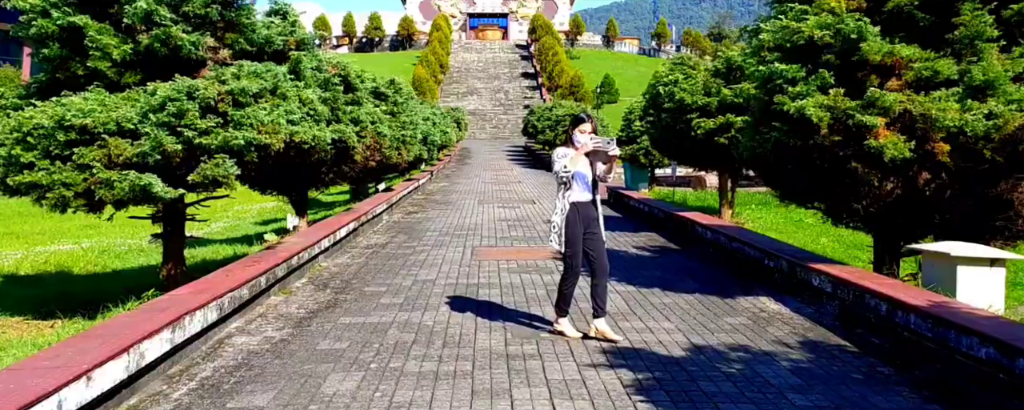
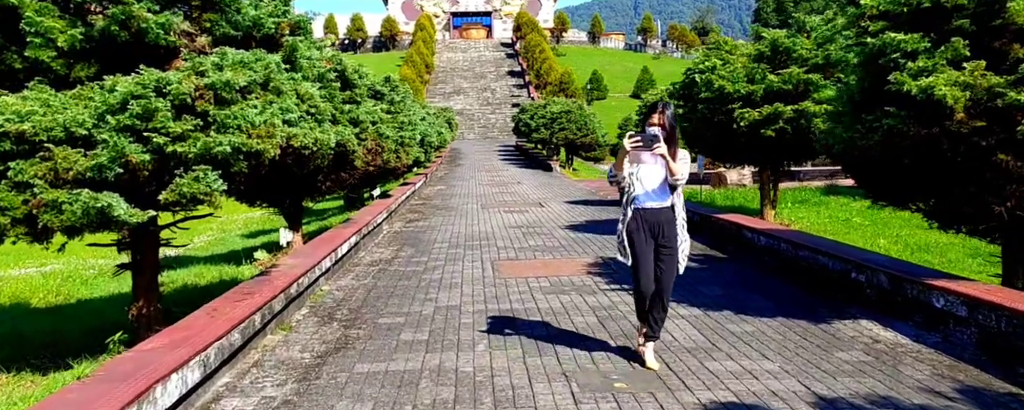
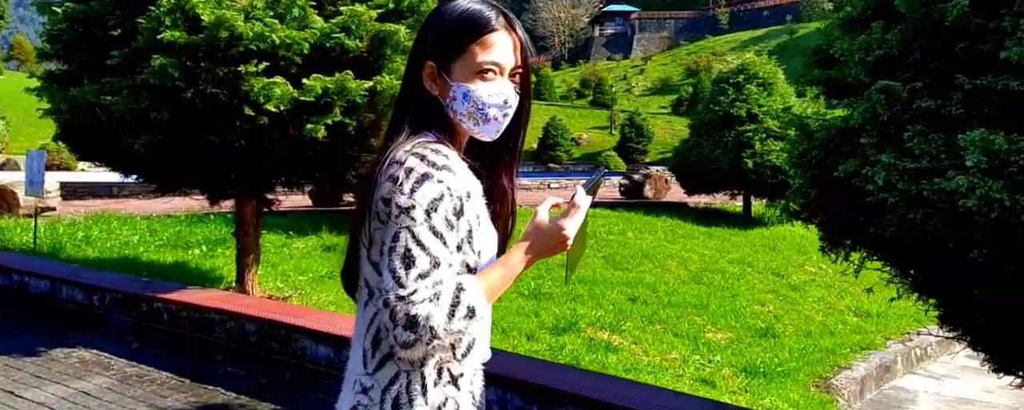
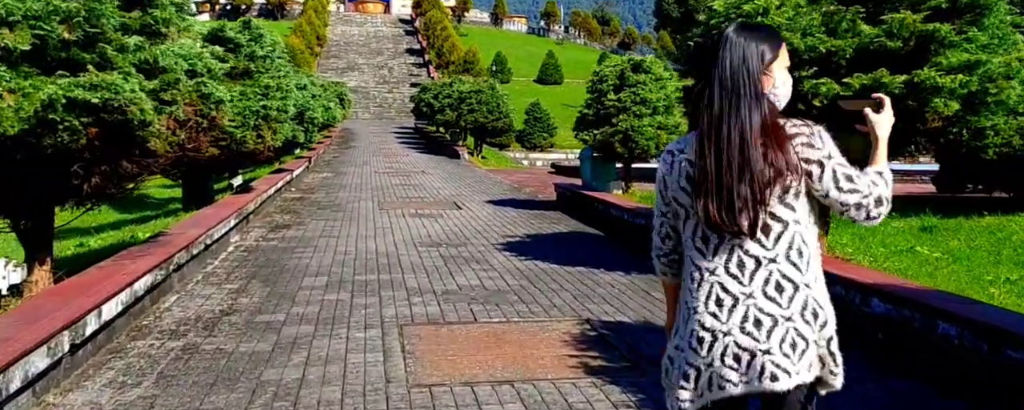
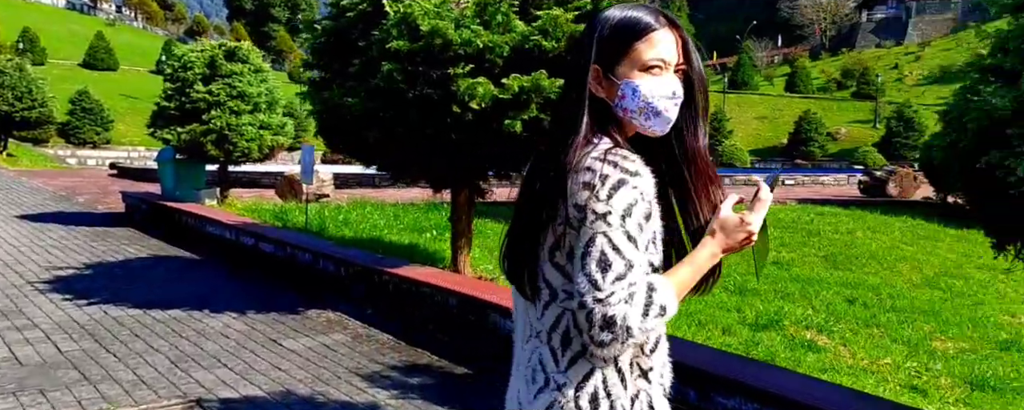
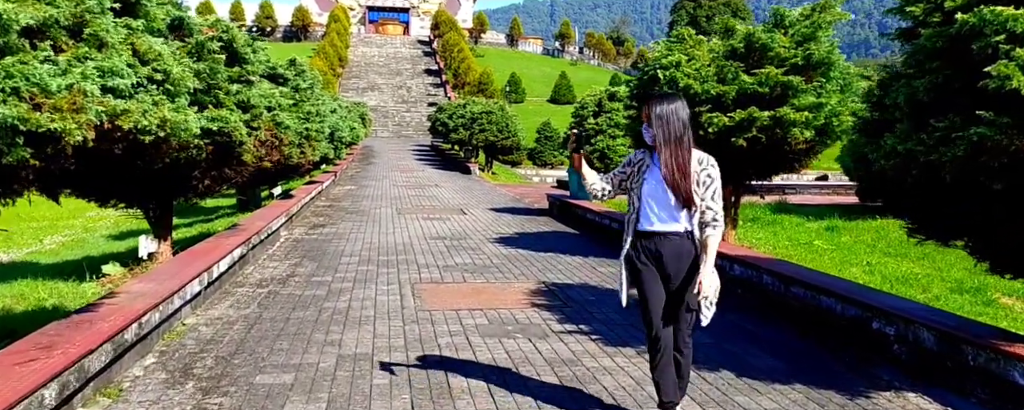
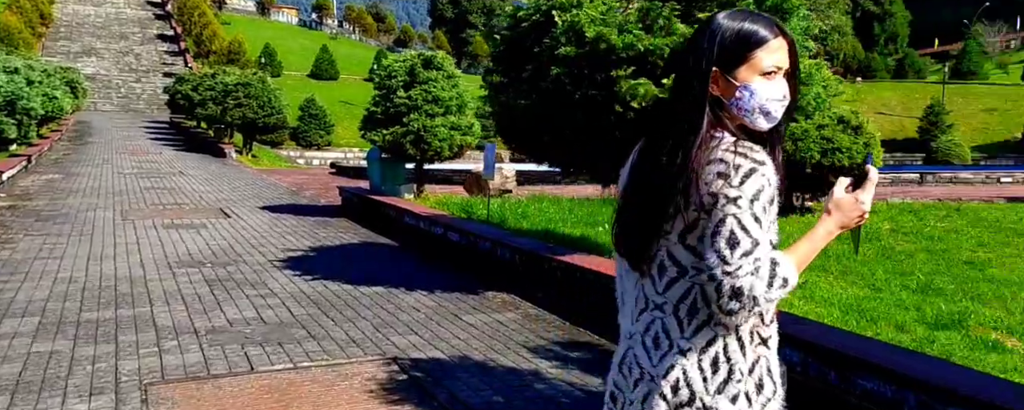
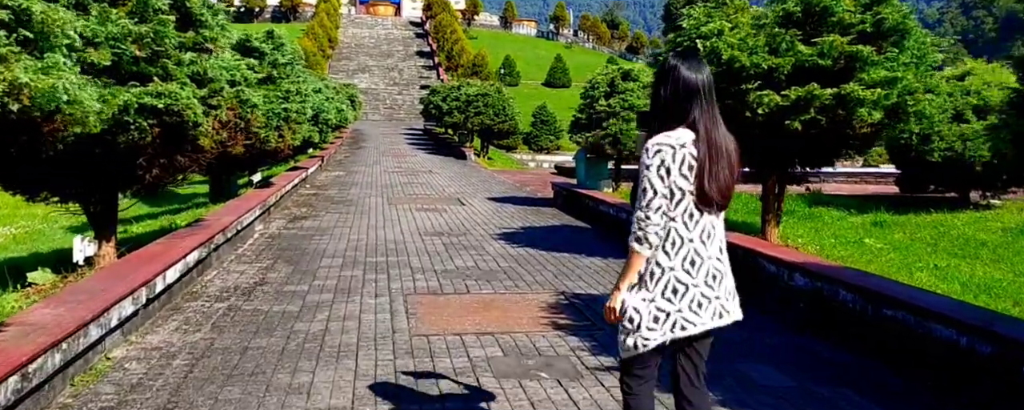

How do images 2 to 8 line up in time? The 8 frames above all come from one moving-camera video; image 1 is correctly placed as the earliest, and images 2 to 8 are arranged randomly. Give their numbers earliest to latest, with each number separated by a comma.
2, 6, 8, 4, 7, 5, 3
